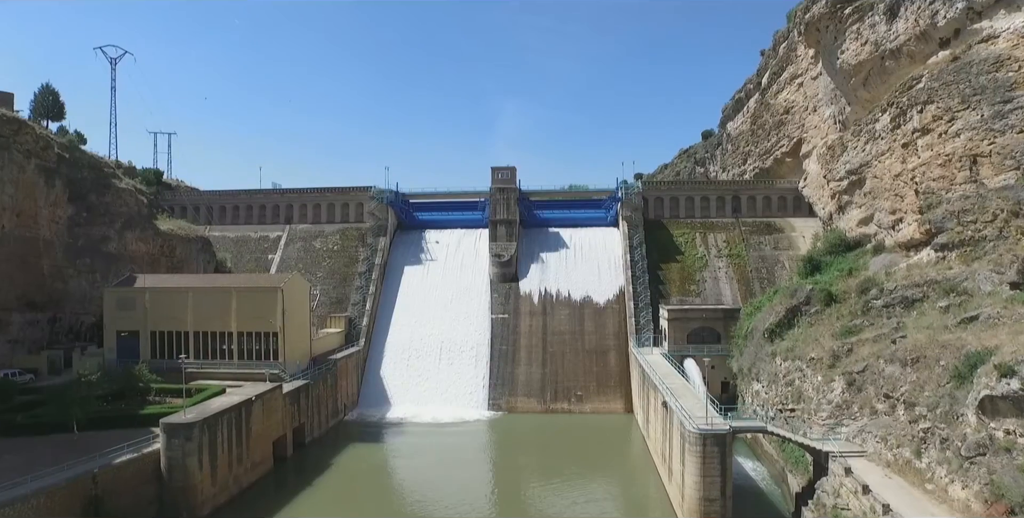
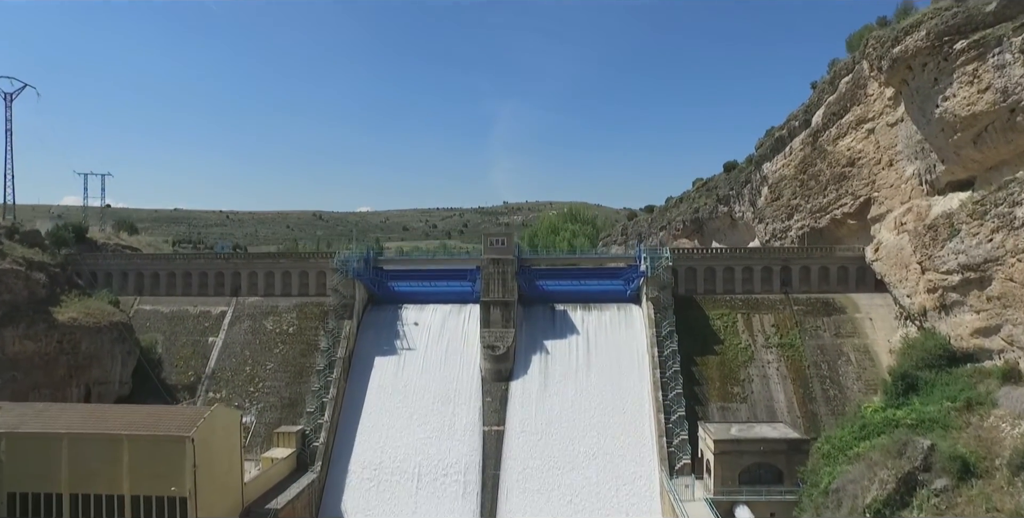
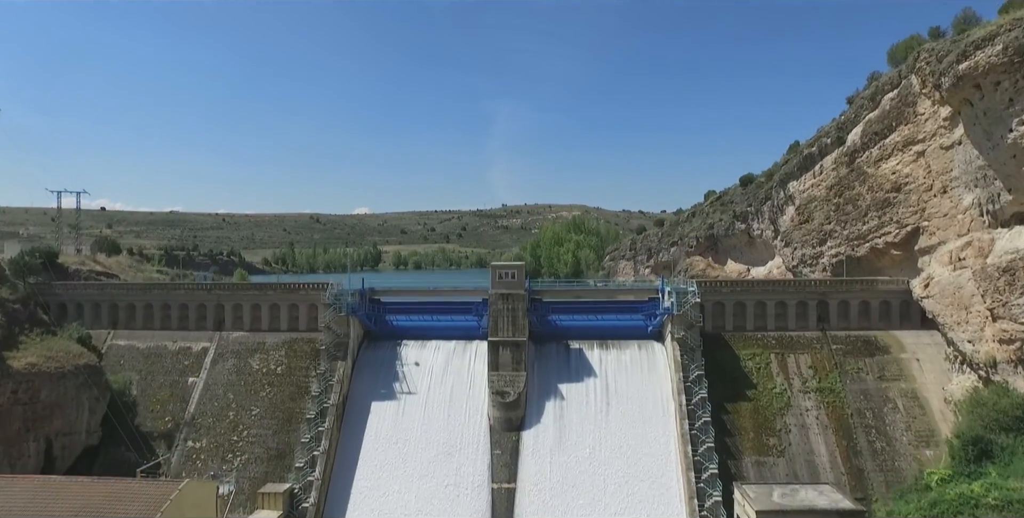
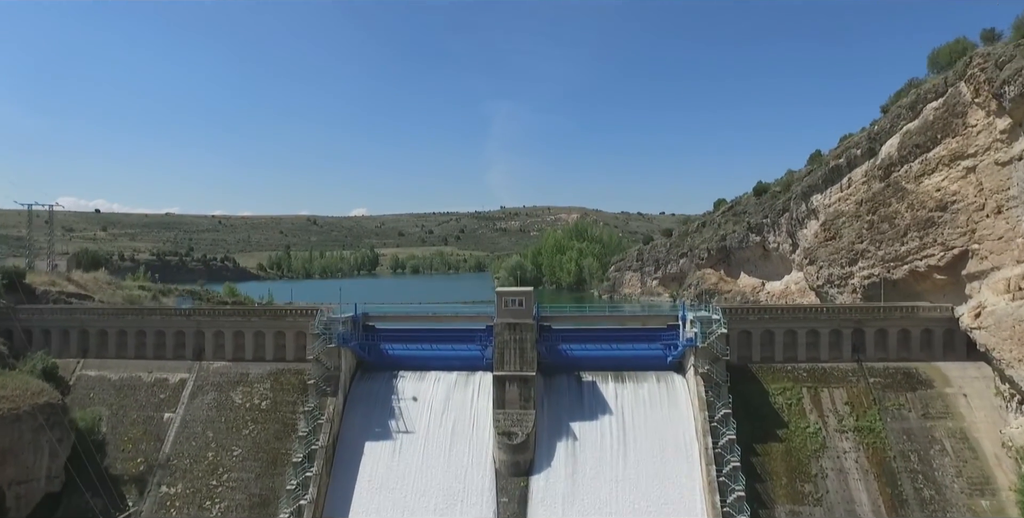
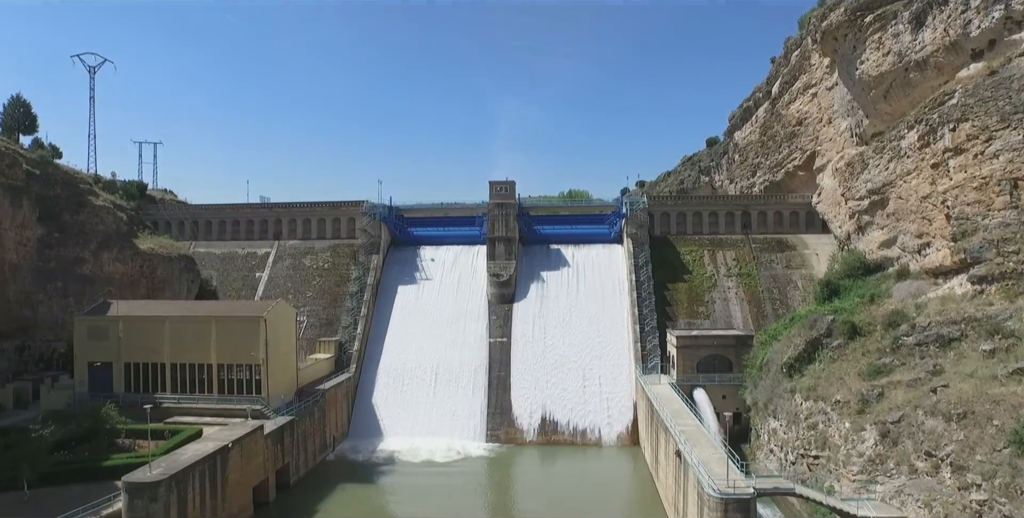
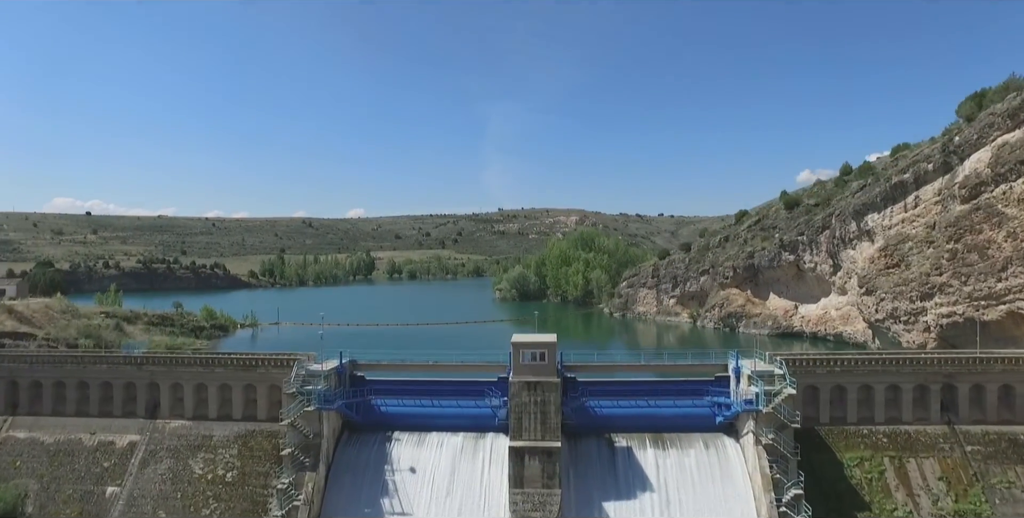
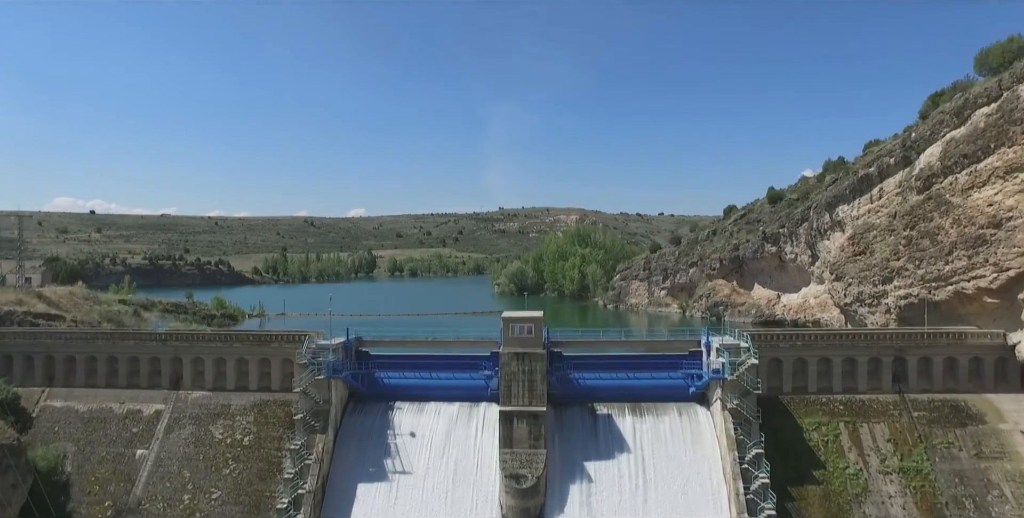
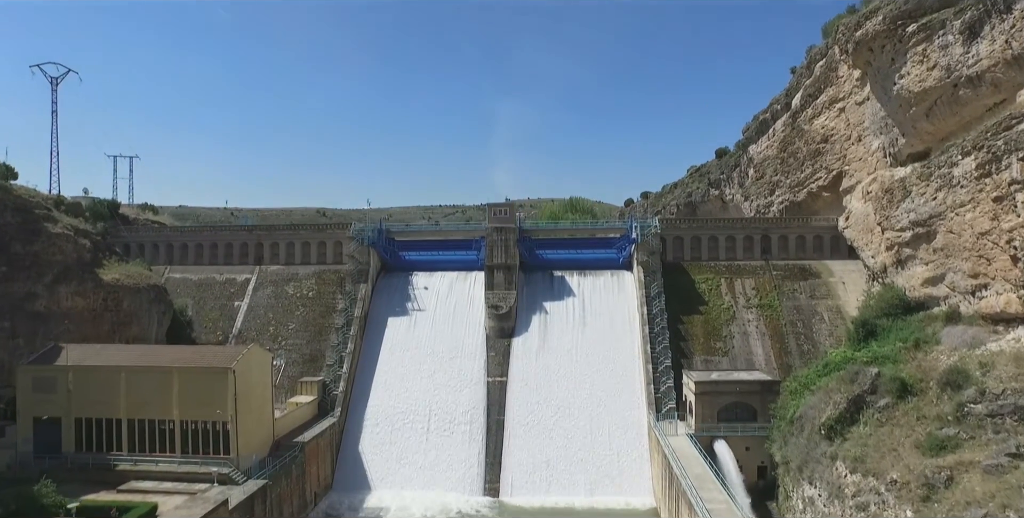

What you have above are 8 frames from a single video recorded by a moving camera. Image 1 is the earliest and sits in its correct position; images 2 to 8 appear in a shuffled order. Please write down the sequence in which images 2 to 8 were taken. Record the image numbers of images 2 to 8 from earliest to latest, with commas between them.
5, 8, 2, 3, 4, 7, 6
